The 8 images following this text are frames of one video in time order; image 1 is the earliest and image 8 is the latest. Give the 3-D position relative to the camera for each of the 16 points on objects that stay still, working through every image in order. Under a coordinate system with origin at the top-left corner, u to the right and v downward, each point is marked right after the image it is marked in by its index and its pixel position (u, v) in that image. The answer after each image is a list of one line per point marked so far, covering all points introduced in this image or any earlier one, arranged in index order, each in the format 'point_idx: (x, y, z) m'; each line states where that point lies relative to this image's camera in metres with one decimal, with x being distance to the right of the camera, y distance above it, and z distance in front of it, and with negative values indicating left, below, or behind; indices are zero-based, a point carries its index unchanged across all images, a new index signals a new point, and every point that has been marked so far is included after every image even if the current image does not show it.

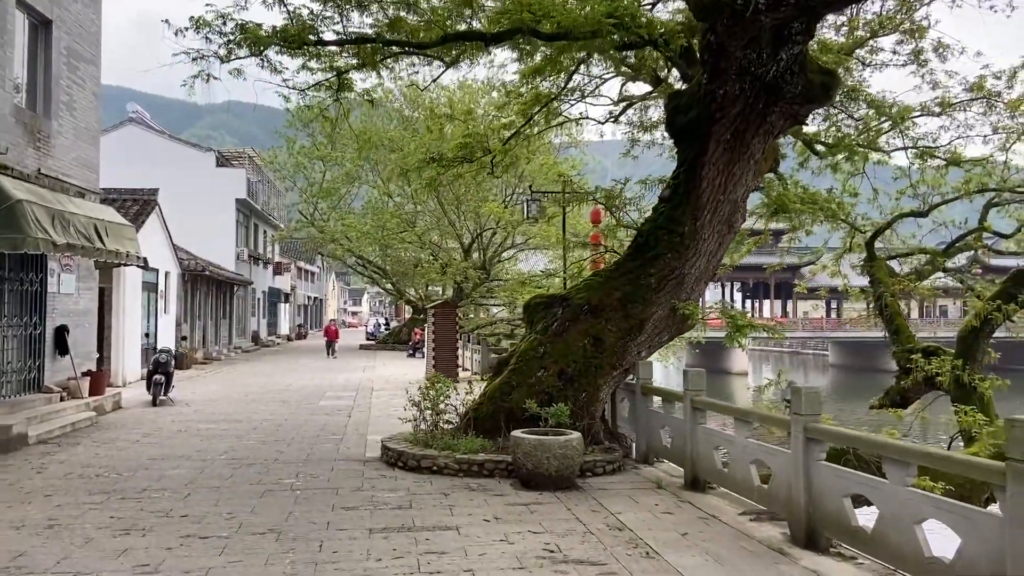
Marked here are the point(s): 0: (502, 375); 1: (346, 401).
0: (-0.1, -0.8, +7.5) m
1: (-2.7, -1.8, +13.0) m
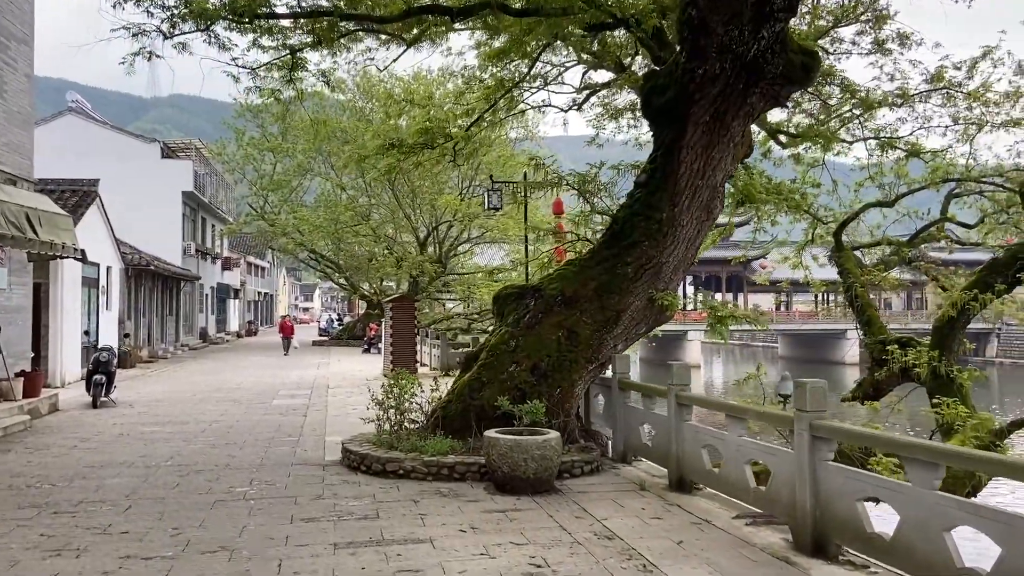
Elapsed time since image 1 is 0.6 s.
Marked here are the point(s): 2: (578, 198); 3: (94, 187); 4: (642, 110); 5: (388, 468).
0: (-0.4, -0.7, +7.1) m
1: (-3.3, -1.7, +12.4) m
2: (+0.7, +0.9, +8.2) m
3: (-8.9, +2.2, +17.2) m
4: (+1.2, +1.6, +7.2) m
5: (-1.0, -1.4, +6.2) m
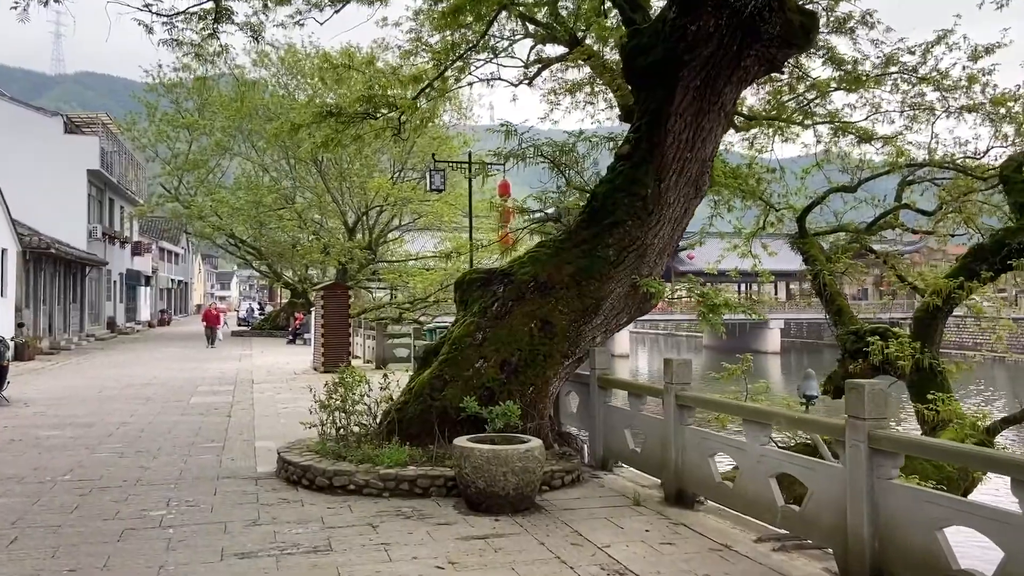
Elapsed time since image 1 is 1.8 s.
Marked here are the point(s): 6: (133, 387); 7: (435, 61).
0: (-0.6, -0.6, +6.2) m
1: (-4.0, -1.5, +11.2) m
2: (+0.3, +1.1, +7.3) m
3: (-10.1, +2.5, +15.4) m
4: (+0.9, +1.7, +6.4) m
5: (-1.2, -1.3, +5.3) m
6: (-5.8, -1.5, +12.3) m
7: (-0.9, +2.8, +9.7) m
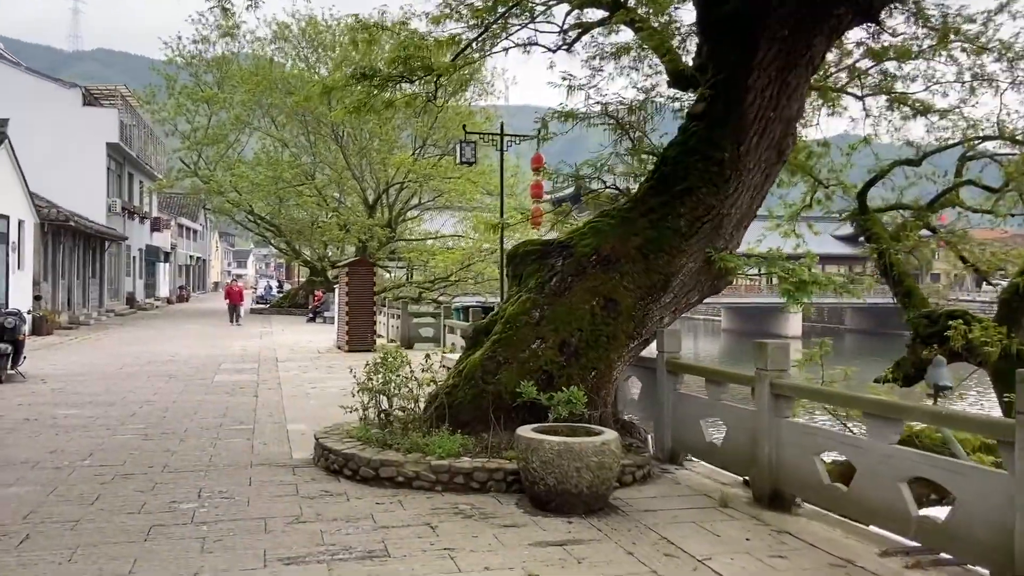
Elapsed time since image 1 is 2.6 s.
0: (-0.2, -0.4, +5.6) m
1: (-3.5, -1.2, +10.7) m
2: (+0.8, +1.3, +6.7) m
3: (-9.5, +3.0, +14.9) m
4: (+1.3, +1.9, +5.7) m
5: (-0.8, -1.1, +4.8) m
6: (-5.3, -1.1, +11.9) m
7: (-0.4, +3.0, +9.1) m
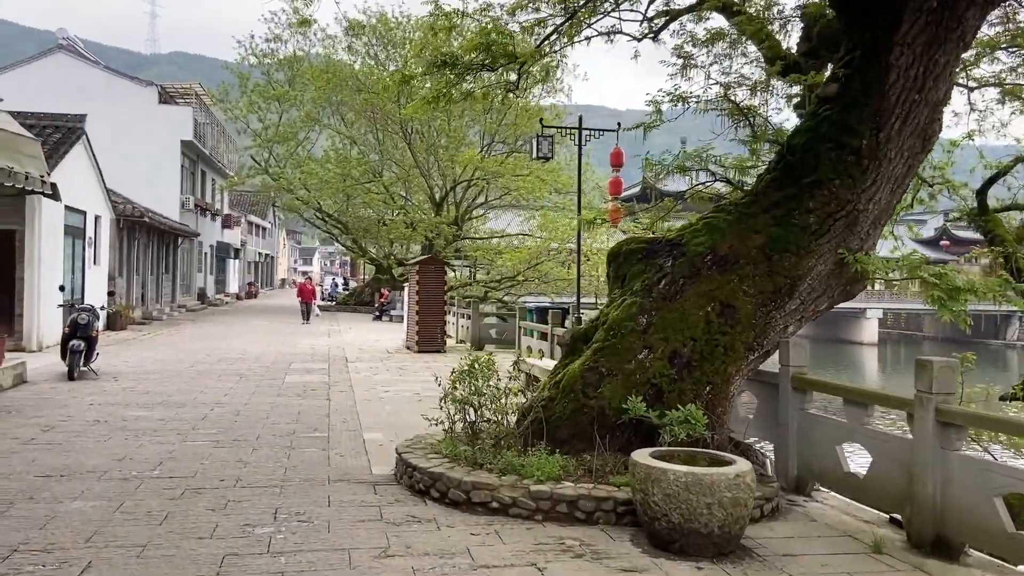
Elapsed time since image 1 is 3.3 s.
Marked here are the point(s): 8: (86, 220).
0: (+0.4, -0.4, +5.1) m
1: (-2.5, -1.1, +10.4) m
2: (+1.5, +1.2, +6.1) m
3: (-8.1, +3.1, +15.0) m
4: (+2.0, +1.8, +5.1) m
5: (-0.2, -1.1, +4.2) m
6: (-4.2, -1.1, +11.7) m
7: (+0.5, +3.0, +8.6) m
8: (-8.3, +1.3, +15.6) m
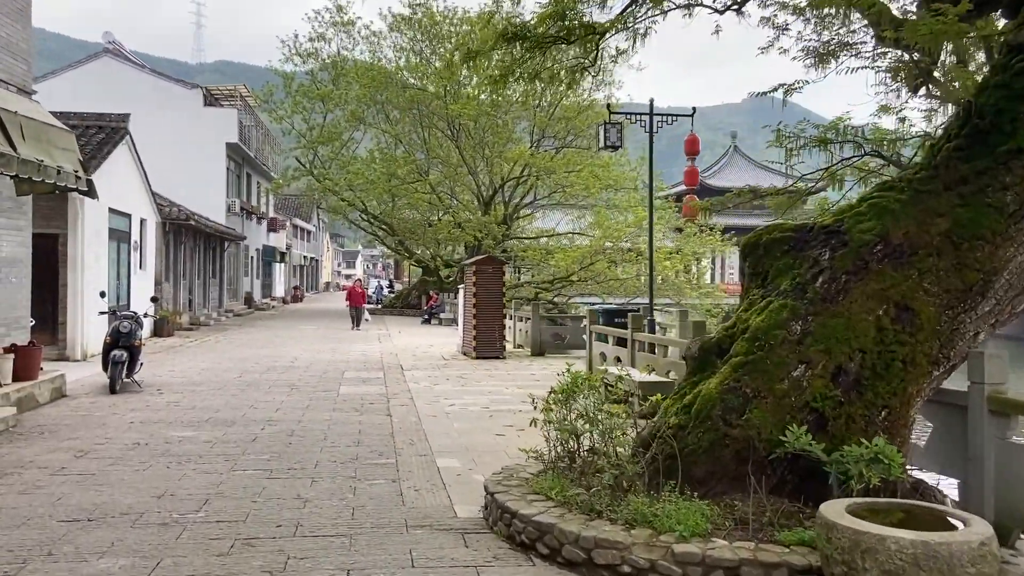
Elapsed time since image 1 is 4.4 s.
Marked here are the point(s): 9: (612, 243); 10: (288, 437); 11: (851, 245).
0: (+1.0, -0.4, +4.1) m
1: (-1.6, -1.2, +9.6) m
2: (+2.1, +1.2, +5.1) m
3: (-7.0, +3.0, +14.5) m
4: (+2.6, +1.9, +4.0) m
5: (+0.4, -1.1, +3.3) m
6: (-3.2, -1.1, +10.9) m
7: (+1.3, +3.0, +7.6) m
8: (-7.2, +1.2, +15.0) m
9: (+2.3, +1.1, +19.3) m
10: (-1.8, -1.2, +6.4) m
11: (+1.7, +0.2, +4.0) m
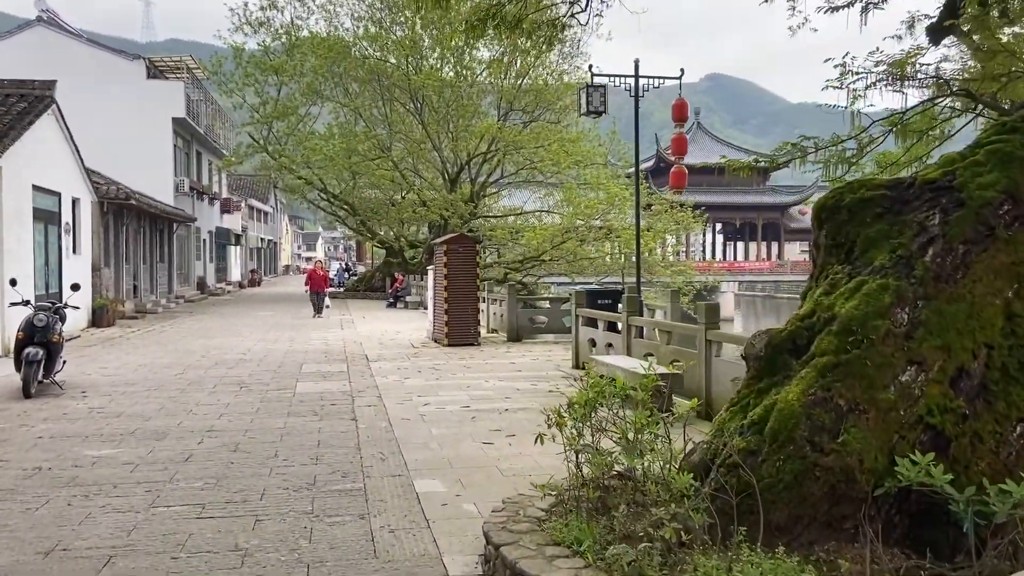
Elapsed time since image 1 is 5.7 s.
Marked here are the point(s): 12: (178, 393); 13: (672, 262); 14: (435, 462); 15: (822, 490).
0: (+1.0, -0.3, +3.1) m
1: (-1.8, -1.0, +8.5) m
2: (+2.1, +1.4, +4.1) m
3: (-7.5, +3.2, +13.0) m
4: (+2.6, +2.0, +3.0) m
5: (+0.4, -1.1, +2.3) m
6: (-3.5, -0.9, +9.7) m
7: (+1.1, +3.2, +6.5) m
8: (-7.7, +1.4, +13.6) m
9: (+1.6, +1.5, +18.3) m
10: (-1.9, -1.1, +5.3) m
11: (+1.7, +0.3, +3.0) m
12: (-3.3, -1.0, +7.8) m
13: (+3.8, +0.6, +19.0) m
14: (-0.5, -1.1, +5.0) m
15: (+1.1, -0.7, +2.8) m
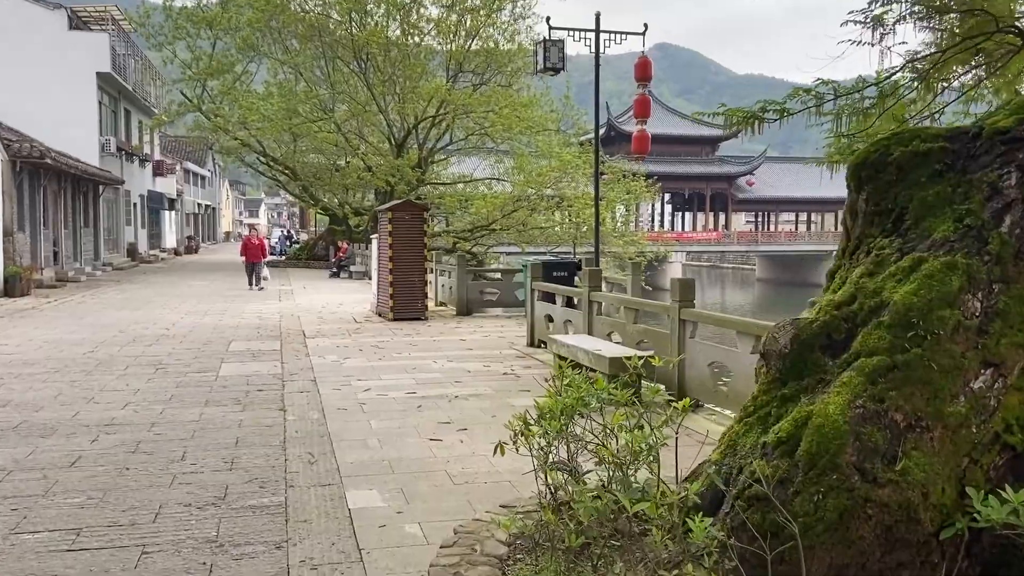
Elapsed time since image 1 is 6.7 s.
0: (+0.9, -0.3, +2.4) m
1: (-2.3, -0.7, +7.6) m
2: (+1.9, +1.5, +3.4) m
3: (-8.2, +3.7, +11.6) m
4: (+2.5, +2.0, +2.4) m
5: (+0.4, -1.0, +1.6) m
6: (-4.1, -0.6, +8.8) m
7: (+0.7, +3.4, +5.7) m
8: (-8.4, +1.9, +12.3) m
9: (+0.5, +2.2, +17.5) m
10: (-2.1, -0.9, +4.5) m
11: (+1.6, +0.4, +2.3) m
12: (-3.7, -0.7, +6.9) m
13: (+2.6, +1.3, +18.4) m
14: (-0.7, -0.9, +4.2) m
15: (+1.0, -0.6, +2.1) m
